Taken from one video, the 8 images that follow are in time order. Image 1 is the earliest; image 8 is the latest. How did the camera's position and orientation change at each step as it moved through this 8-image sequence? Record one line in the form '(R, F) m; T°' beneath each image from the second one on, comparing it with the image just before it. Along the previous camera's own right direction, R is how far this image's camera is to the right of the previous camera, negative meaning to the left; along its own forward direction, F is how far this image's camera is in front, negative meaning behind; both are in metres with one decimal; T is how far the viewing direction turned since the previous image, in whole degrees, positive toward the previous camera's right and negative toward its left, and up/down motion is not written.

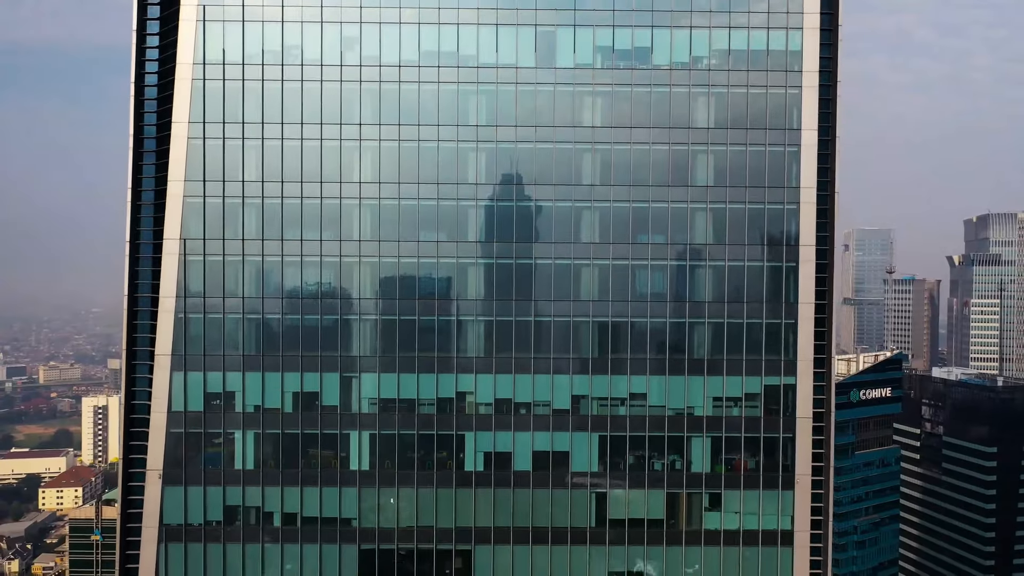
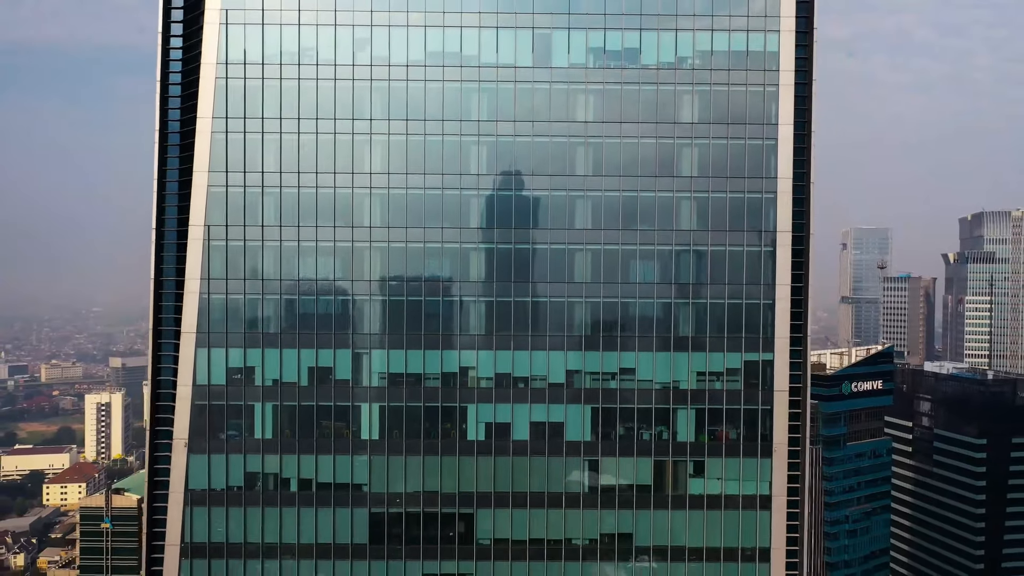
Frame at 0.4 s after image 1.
(0.0, -2.4) m; 0°
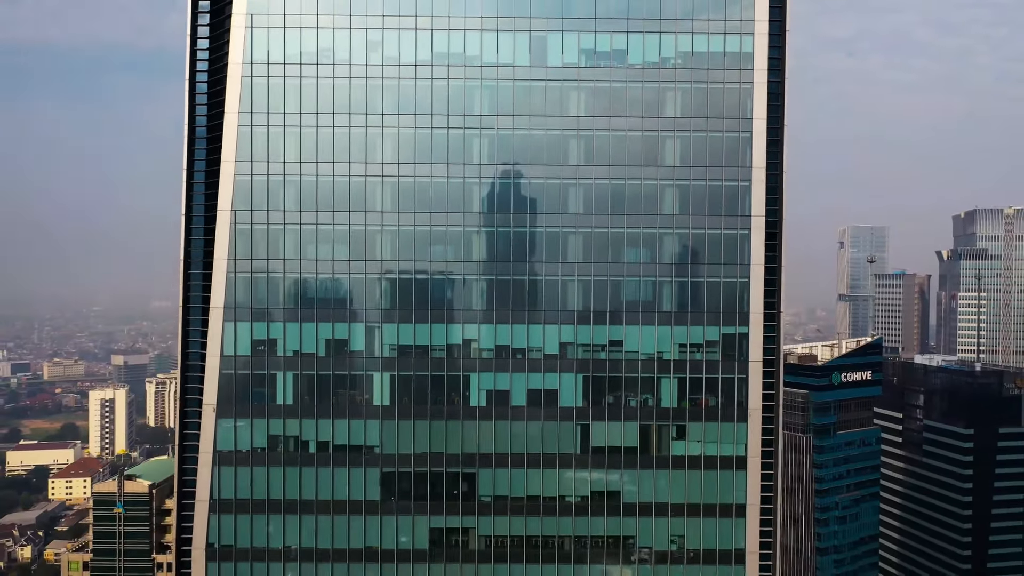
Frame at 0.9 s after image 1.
(+0.1, -3.1) m; 0°
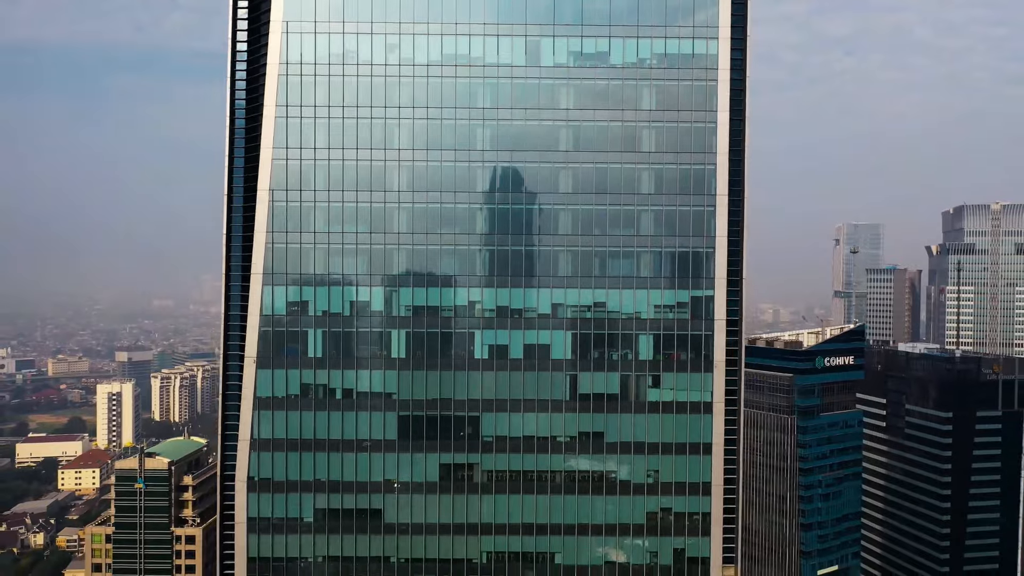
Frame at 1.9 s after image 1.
(+0.1, -5.7) m; 0°
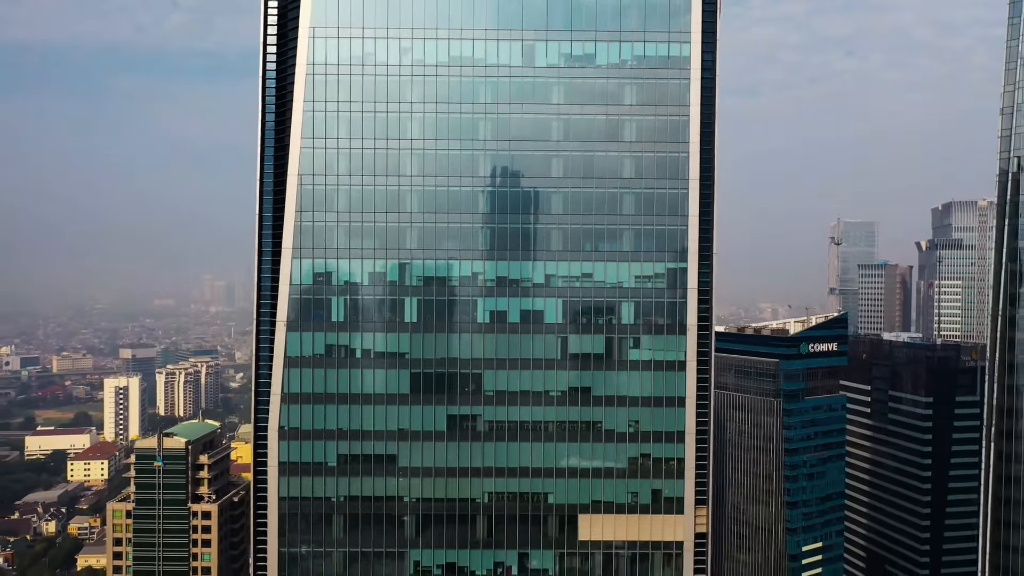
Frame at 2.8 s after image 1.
(+0.1, -5.8) m; 0°
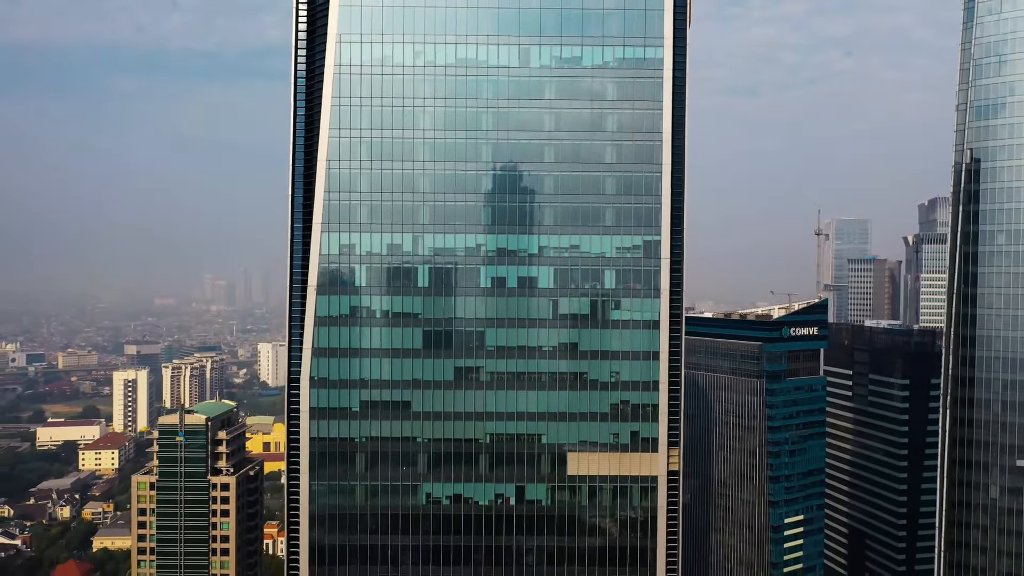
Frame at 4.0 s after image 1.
(+0.1, -7.5) m; 0°
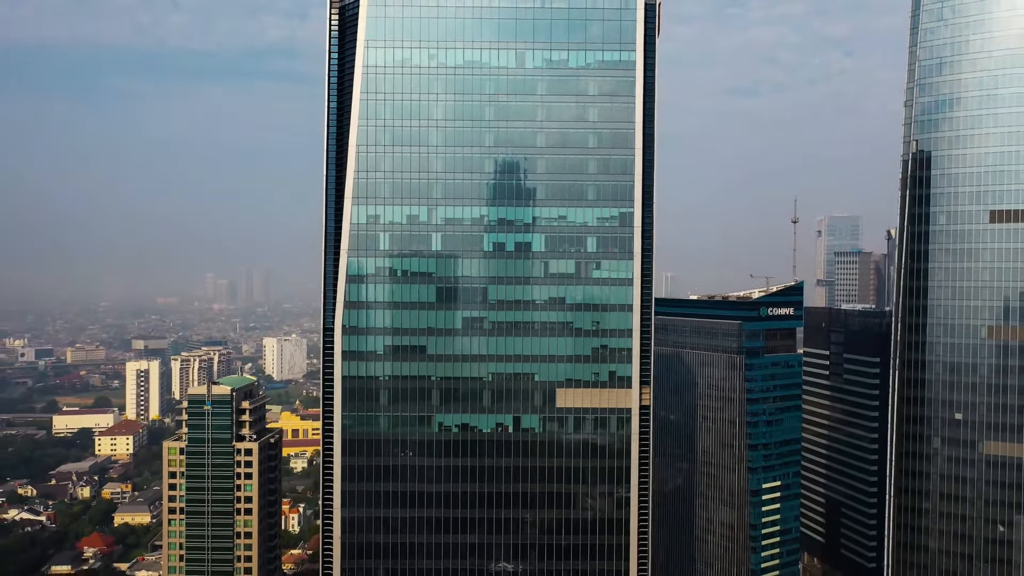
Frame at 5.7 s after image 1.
(+0.2, -10.9) m; 0°
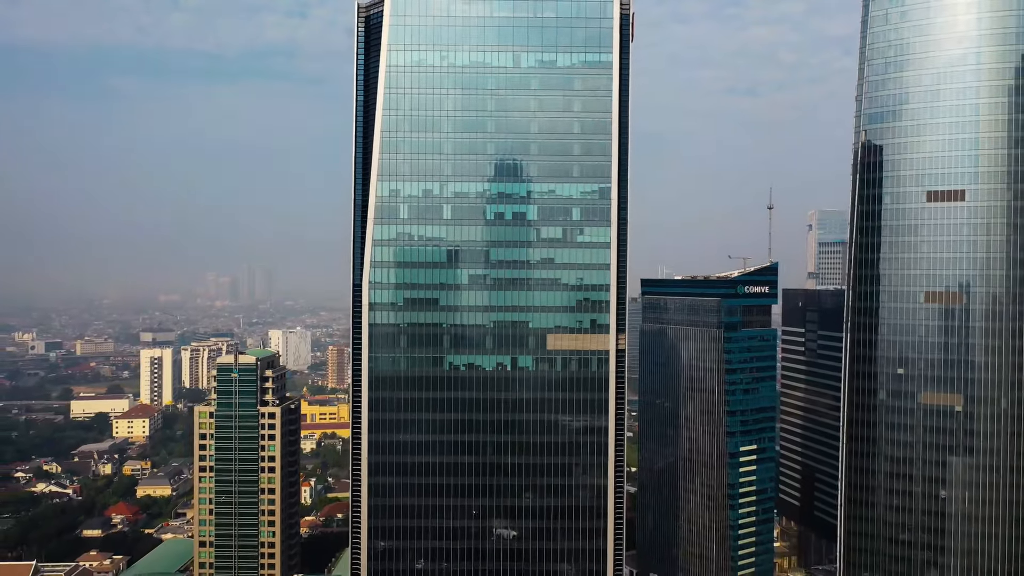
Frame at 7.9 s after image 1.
(+0.2, -13.1) m; 0°
